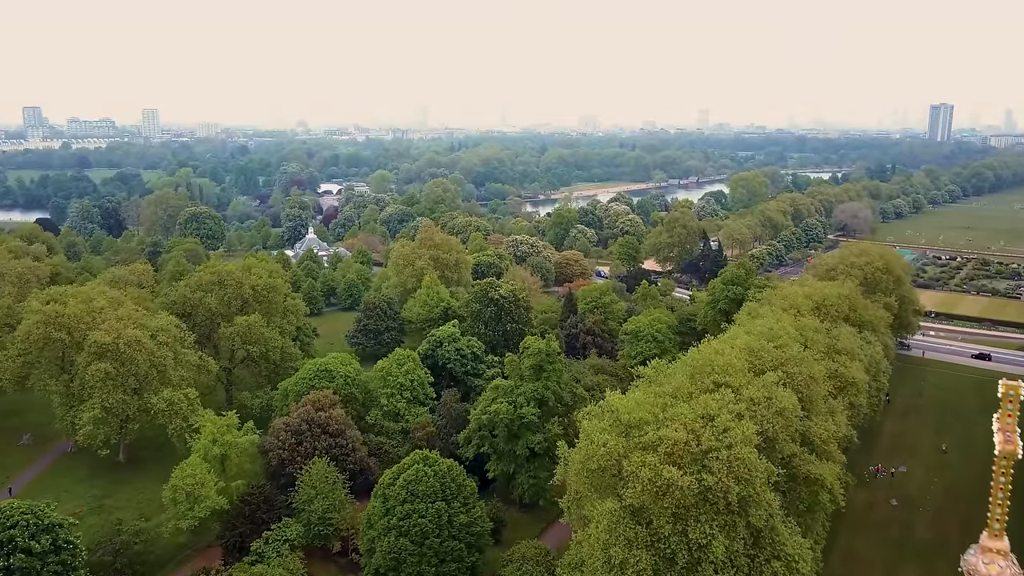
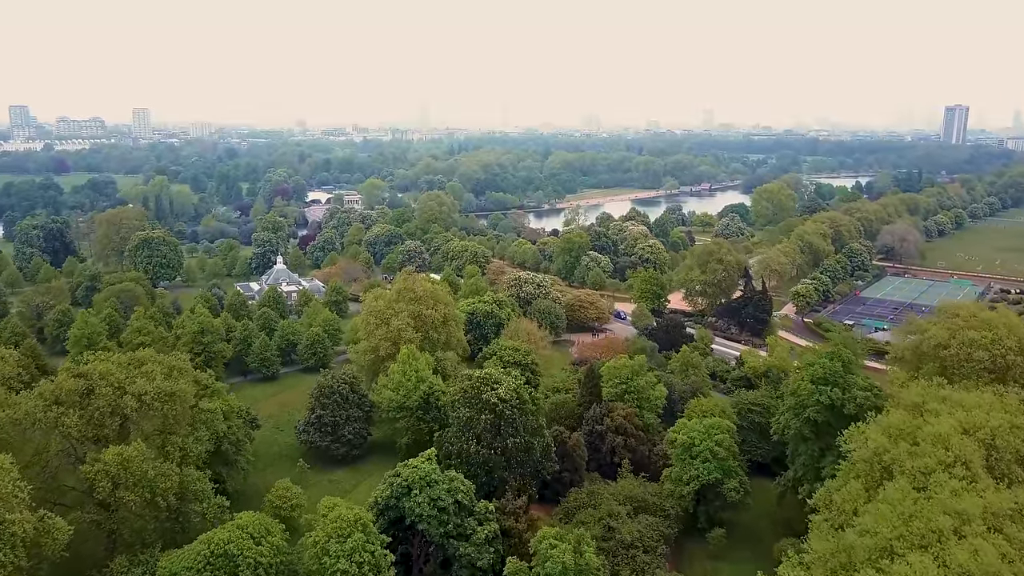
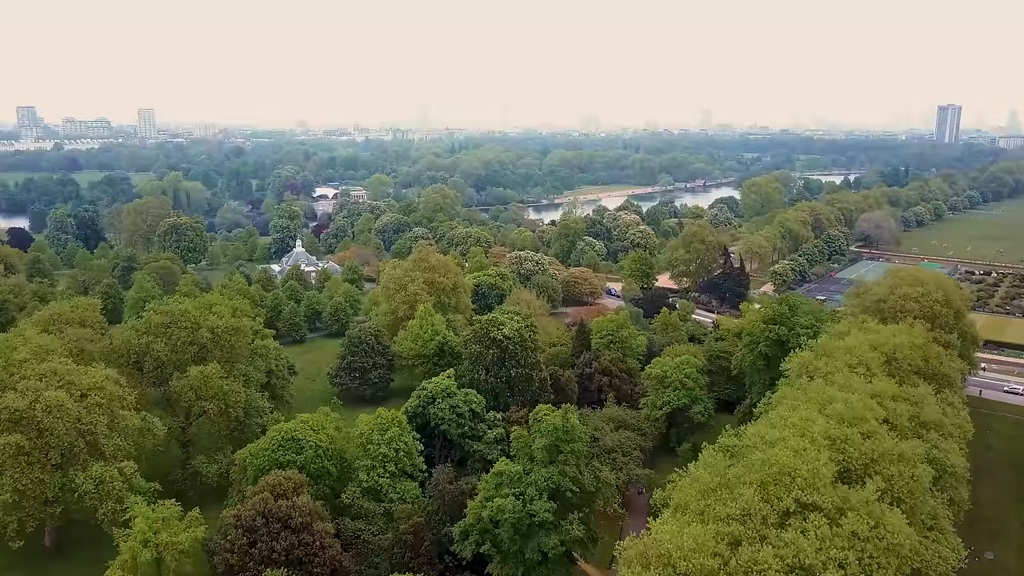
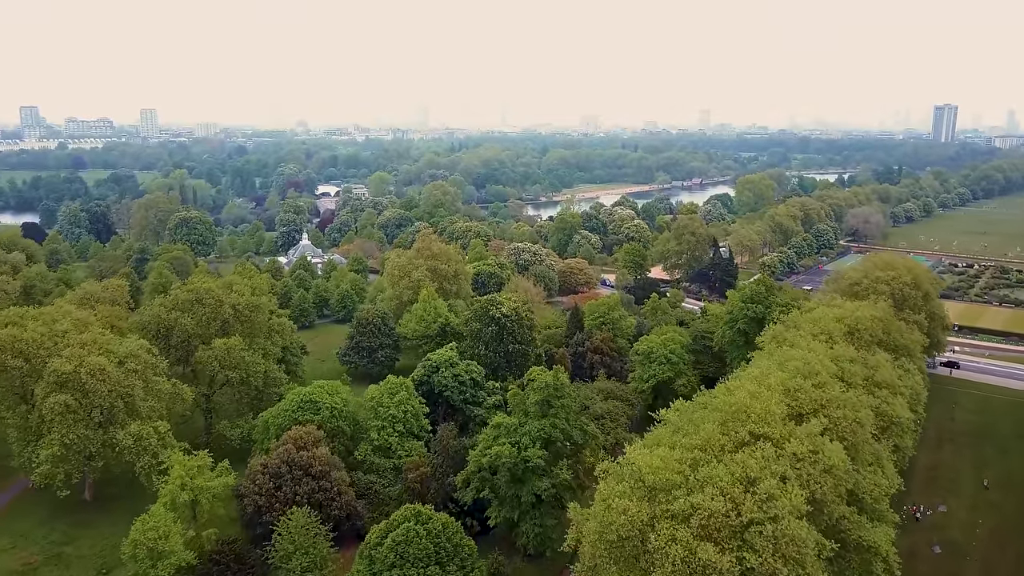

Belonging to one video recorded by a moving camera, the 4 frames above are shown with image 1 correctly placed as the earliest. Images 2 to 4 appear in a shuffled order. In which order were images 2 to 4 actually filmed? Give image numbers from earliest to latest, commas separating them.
4, 3, 2
